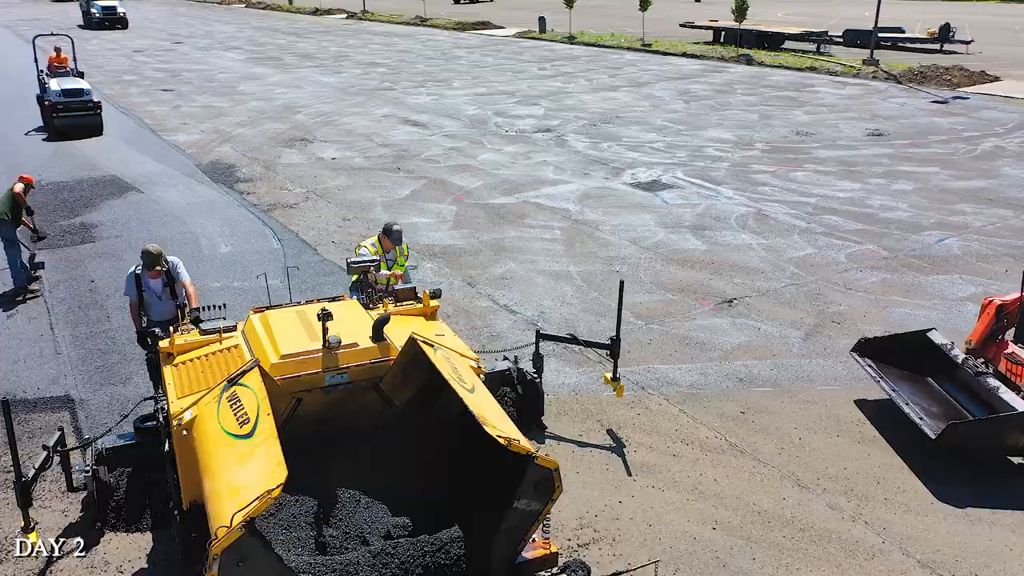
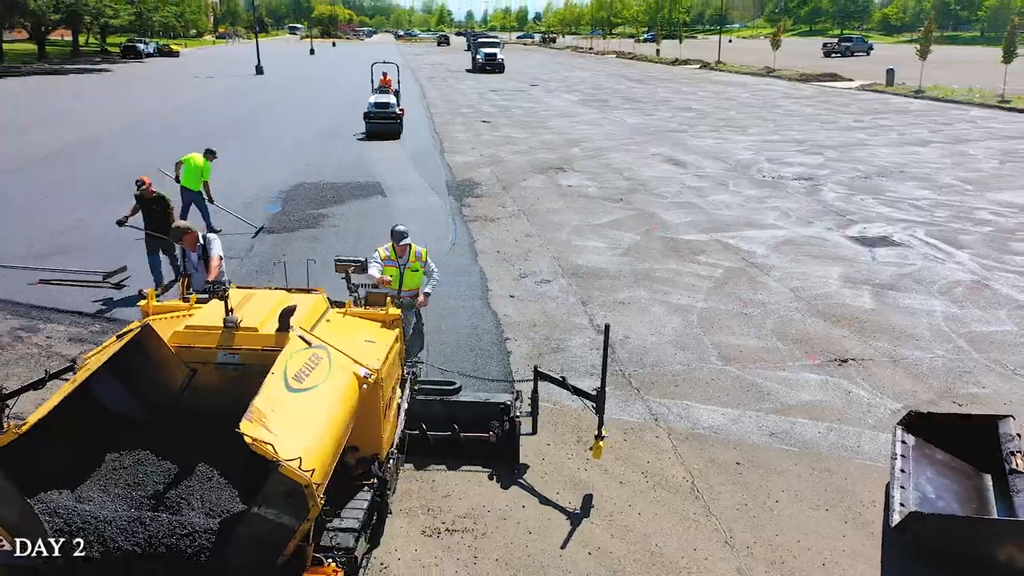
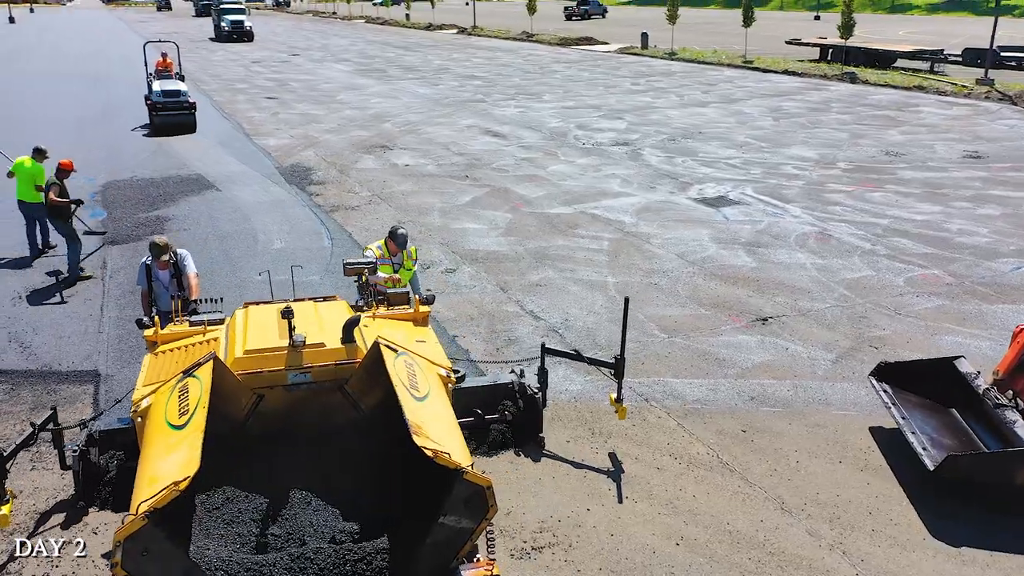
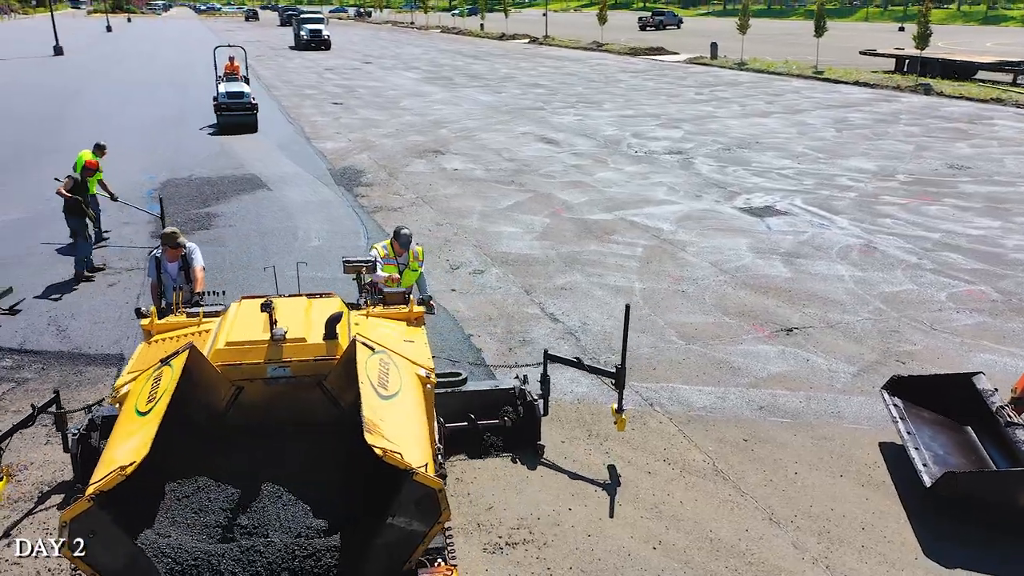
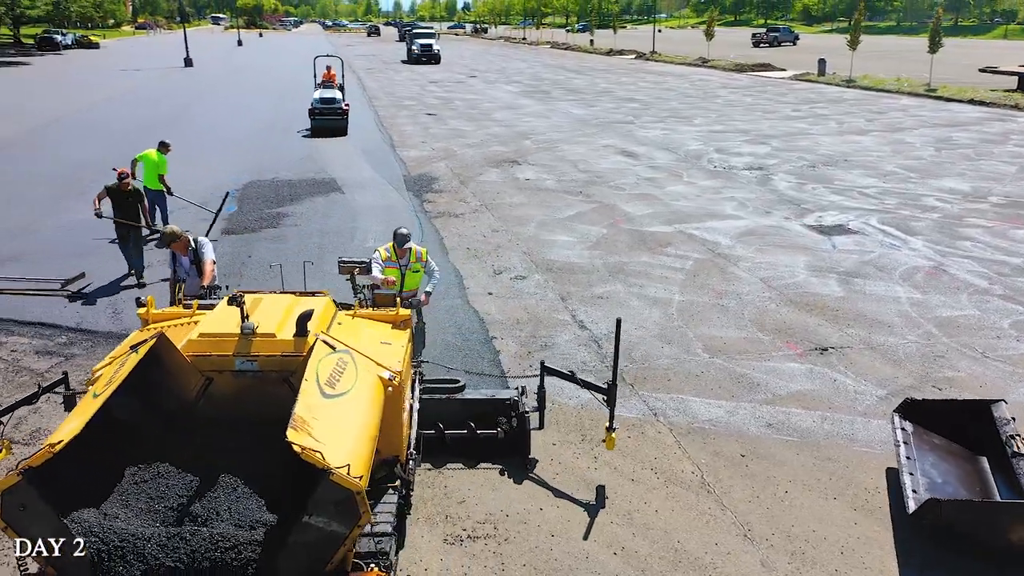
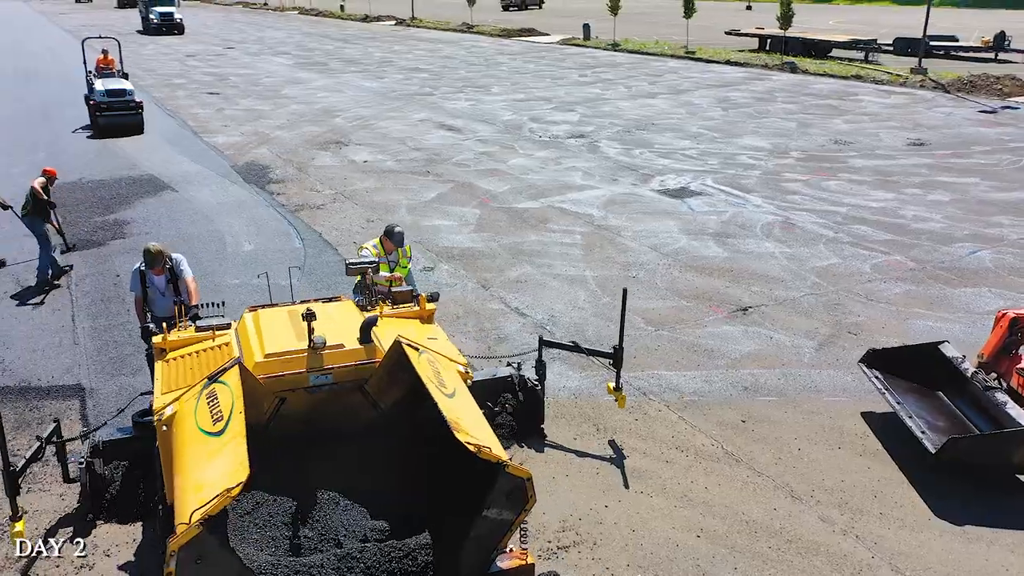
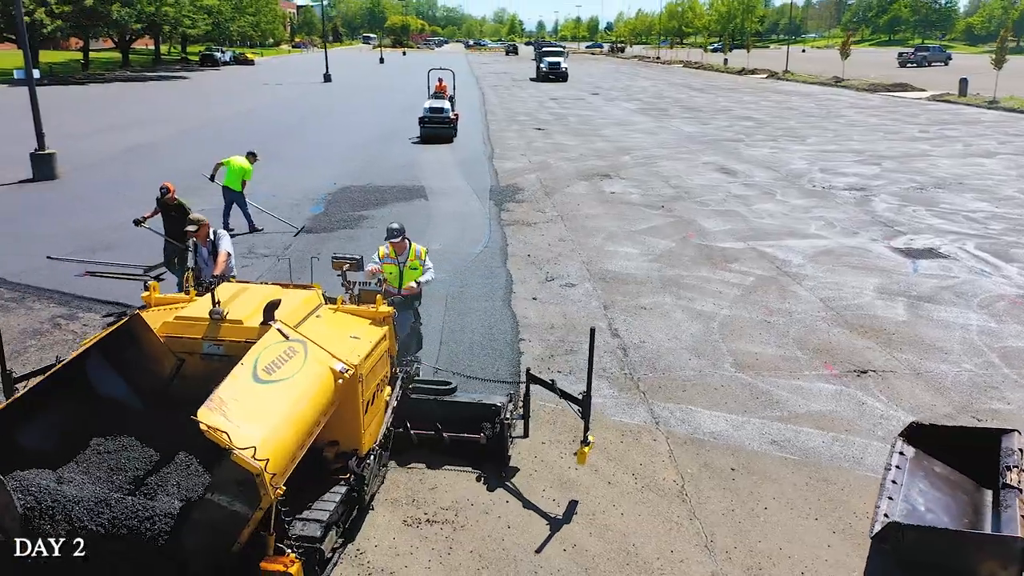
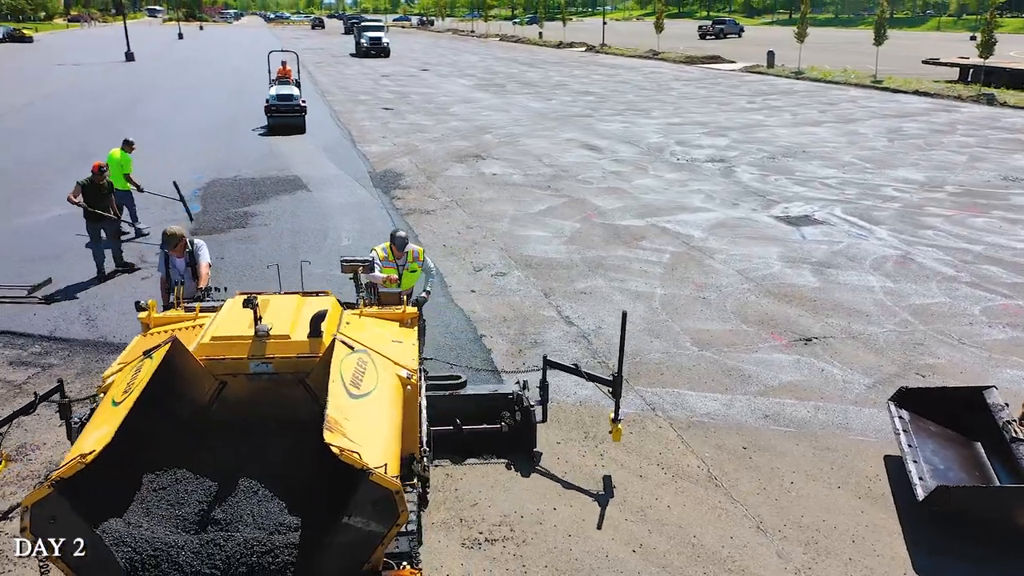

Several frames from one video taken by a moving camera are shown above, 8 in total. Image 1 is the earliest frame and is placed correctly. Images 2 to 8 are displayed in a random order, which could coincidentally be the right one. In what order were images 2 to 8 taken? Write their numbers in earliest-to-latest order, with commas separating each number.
6, 3, 4, 8, 5, 2, 7
